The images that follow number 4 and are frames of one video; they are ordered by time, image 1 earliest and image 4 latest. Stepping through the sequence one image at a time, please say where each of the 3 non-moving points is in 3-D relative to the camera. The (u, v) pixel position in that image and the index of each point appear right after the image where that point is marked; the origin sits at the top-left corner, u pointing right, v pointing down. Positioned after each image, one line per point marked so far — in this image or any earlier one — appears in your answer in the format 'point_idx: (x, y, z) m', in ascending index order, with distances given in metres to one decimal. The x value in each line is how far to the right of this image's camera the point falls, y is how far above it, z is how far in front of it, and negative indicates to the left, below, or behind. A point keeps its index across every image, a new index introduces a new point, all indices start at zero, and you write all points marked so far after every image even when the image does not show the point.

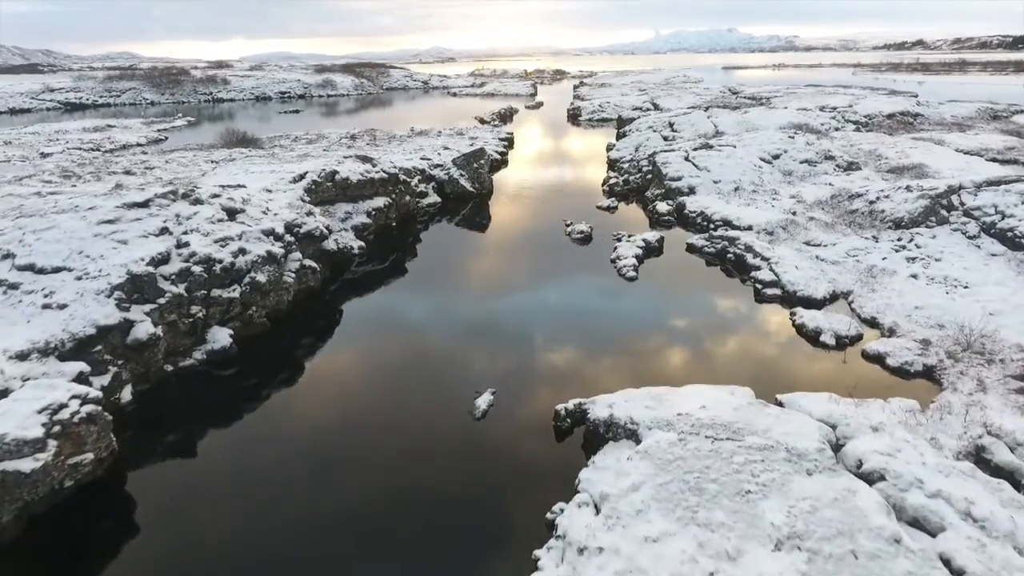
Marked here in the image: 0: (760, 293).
0: (+8.5, -0.2, +18.0) m
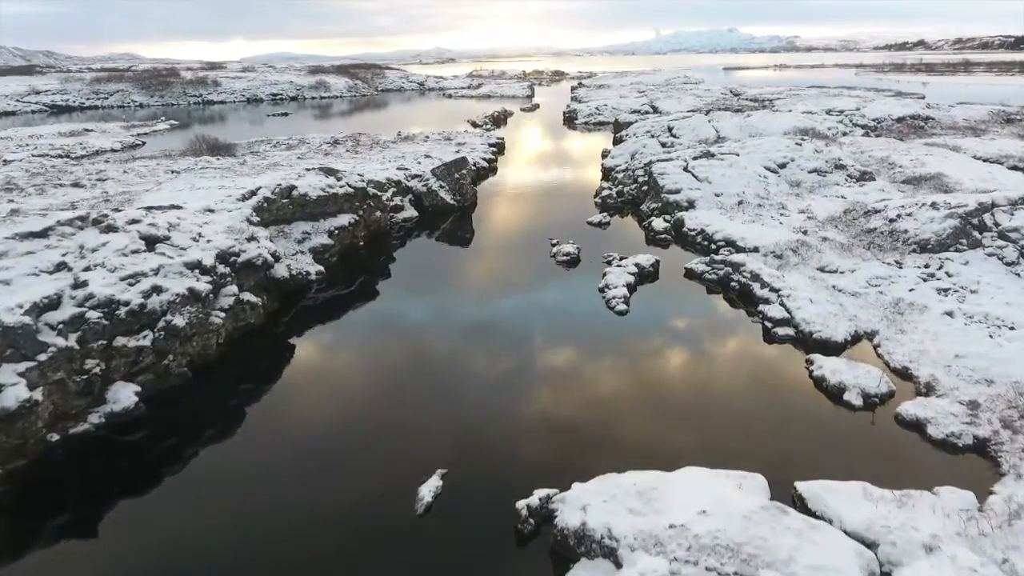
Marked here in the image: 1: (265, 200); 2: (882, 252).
0: (+7.6, -1.3, +15.5) m
1: (-9.3, +3.3, +19.8) m
2: (+13.5, +1.3, +19.2) m
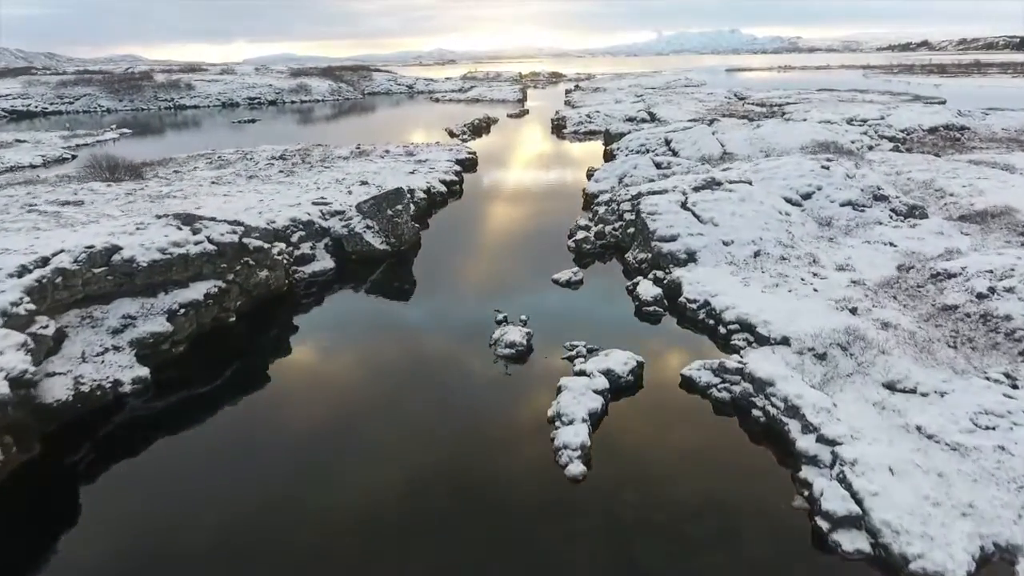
0: (+5.4, -4.2, +9.1) m
1: (-11.5, +0.4, +13.5) m
2: (+11.3, -1.6, +12.7) m
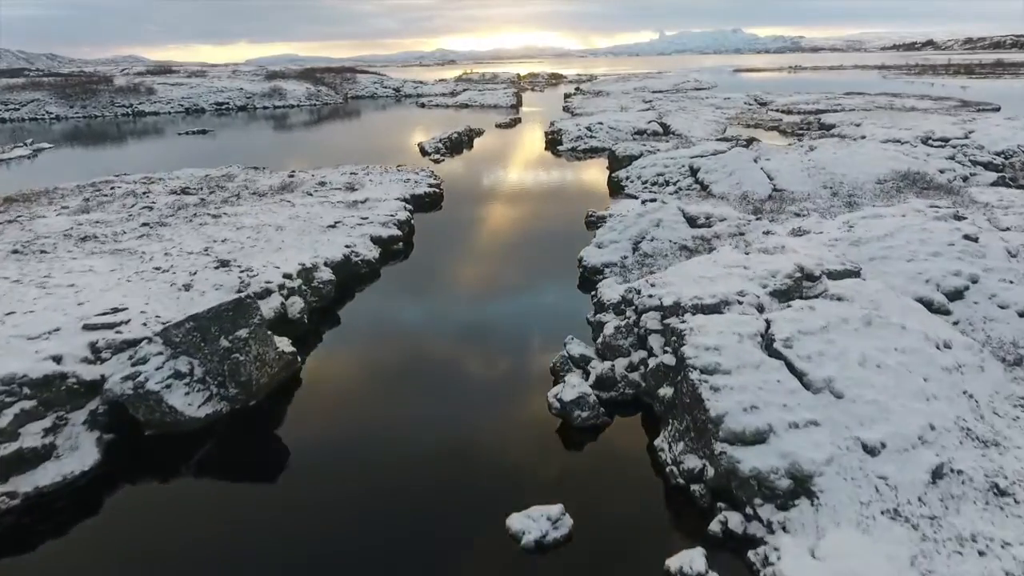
0: (+3.8, -8.7, -1.0) m
1: (-13.1, -4.1, +3.4) m
2: (+9.7, -6.1, +2.6) m
